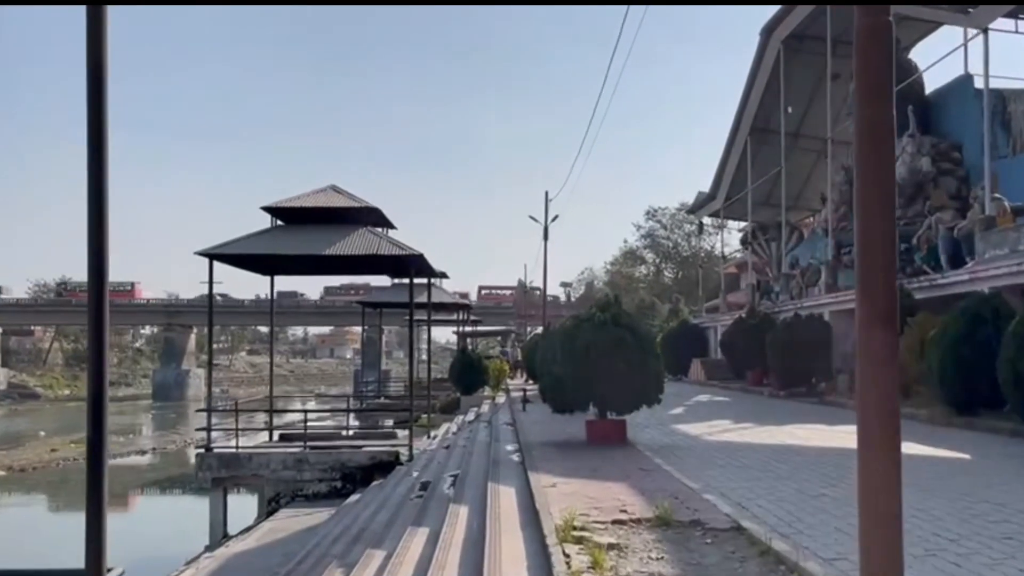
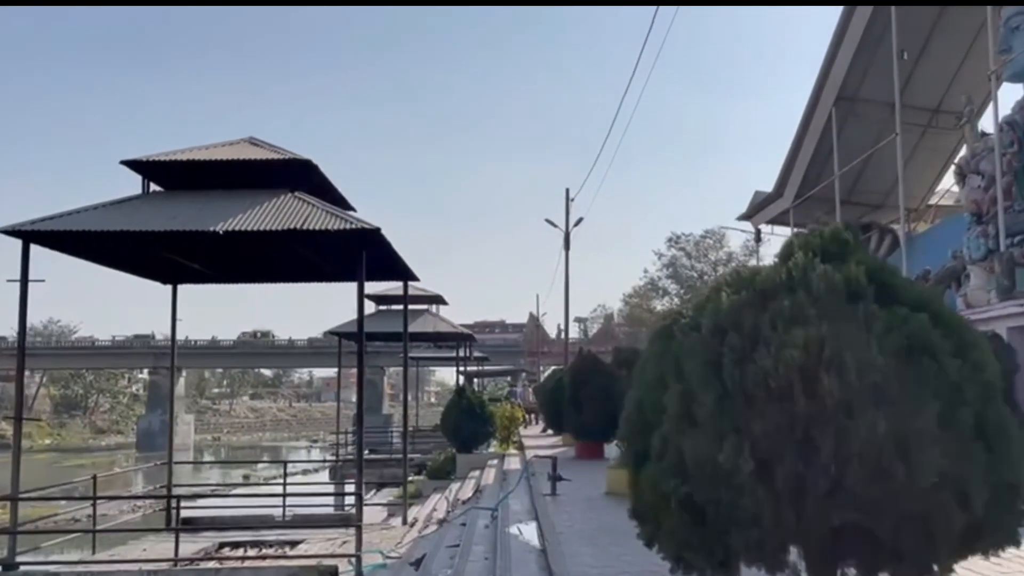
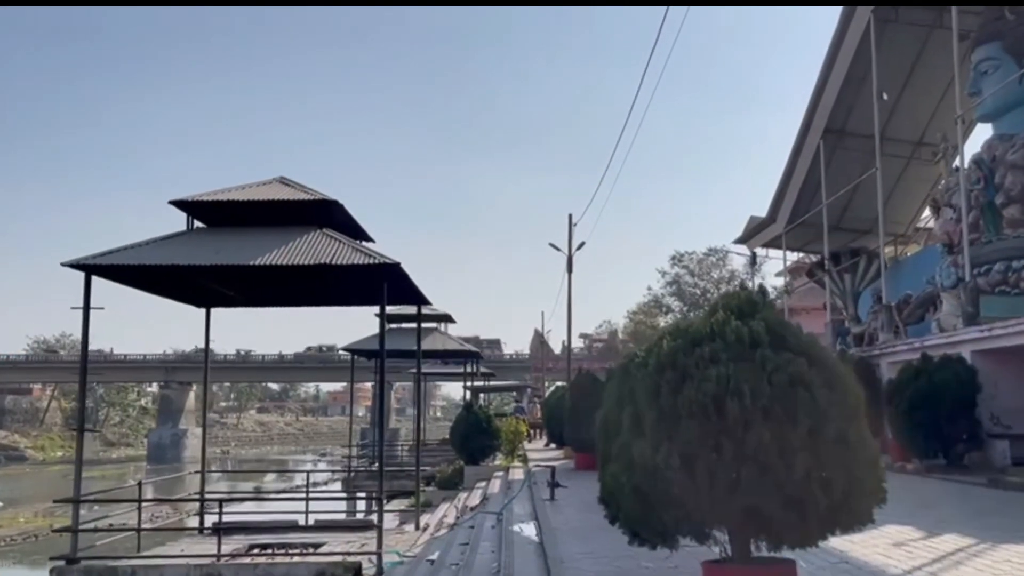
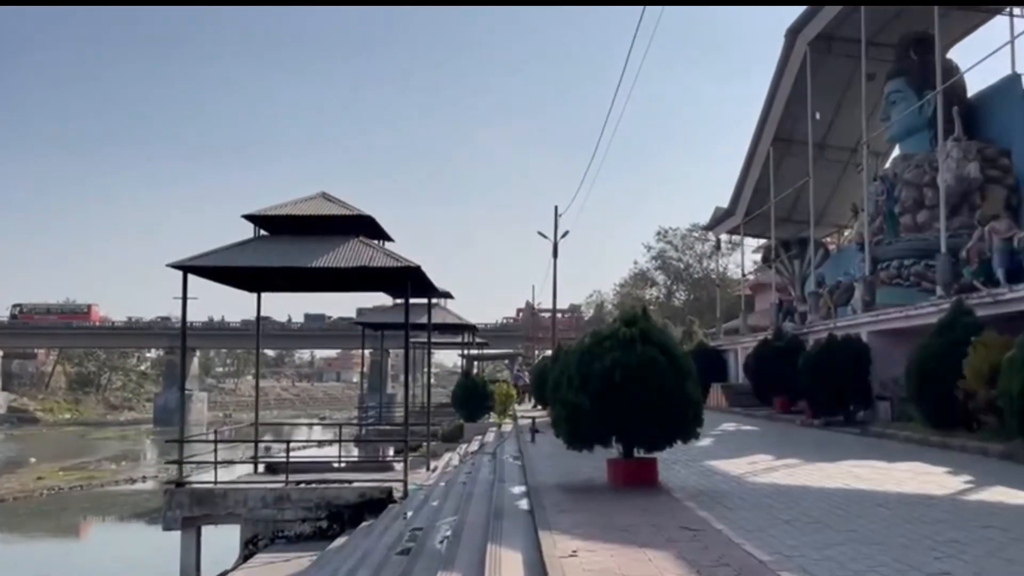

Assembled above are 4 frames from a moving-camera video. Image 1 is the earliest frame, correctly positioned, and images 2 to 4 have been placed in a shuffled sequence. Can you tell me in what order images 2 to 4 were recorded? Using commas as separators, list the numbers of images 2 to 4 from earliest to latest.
4, 3, 2
